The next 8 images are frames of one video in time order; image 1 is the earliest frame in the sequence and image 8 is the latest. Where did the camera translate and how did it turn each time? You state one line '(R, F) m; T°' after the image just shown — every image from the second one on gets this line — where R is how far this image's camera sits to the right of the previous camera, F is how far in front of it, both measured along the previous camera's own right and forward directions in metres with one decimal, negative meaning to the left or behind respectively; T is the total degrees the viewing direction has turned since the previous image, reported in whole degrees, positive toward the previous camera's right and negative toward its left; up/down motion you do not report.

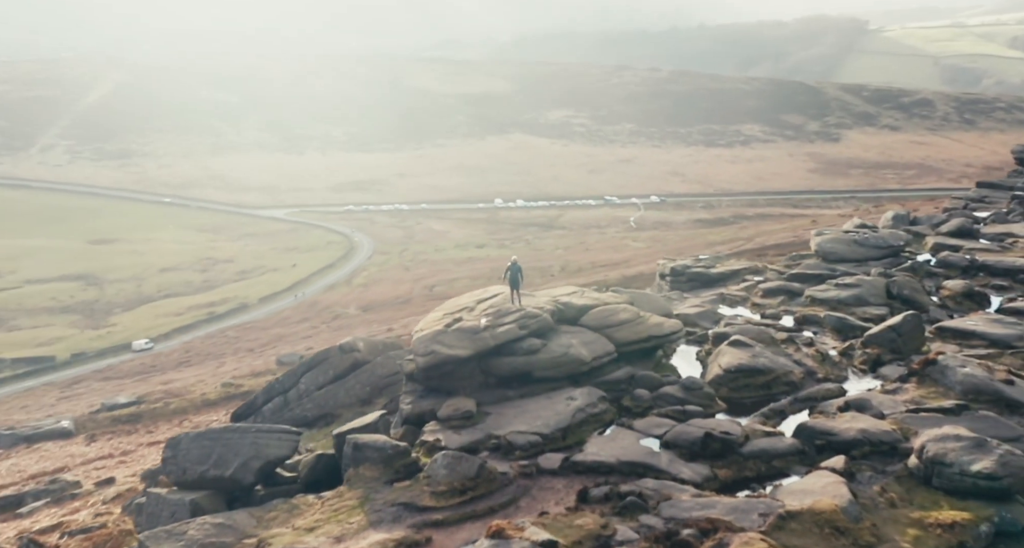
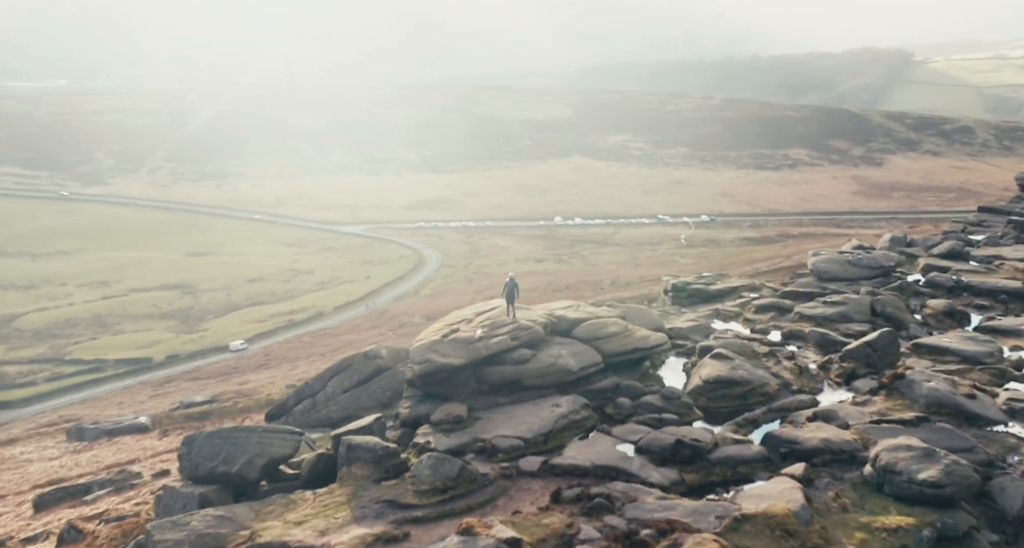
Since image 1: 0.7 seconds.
(+5.0, -3.3) m; -6°
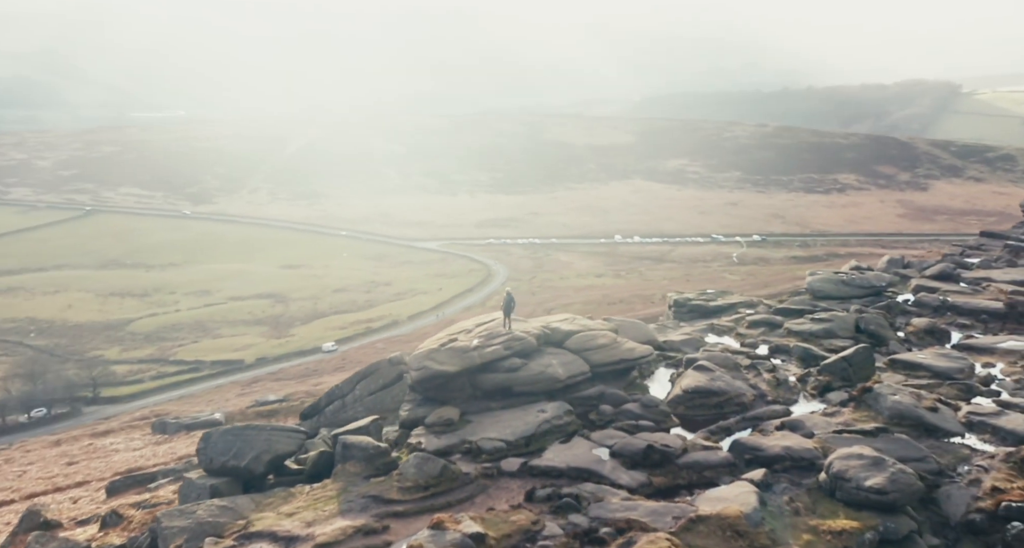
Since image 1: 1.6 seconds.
(+5.8, -3.4) m; -6°
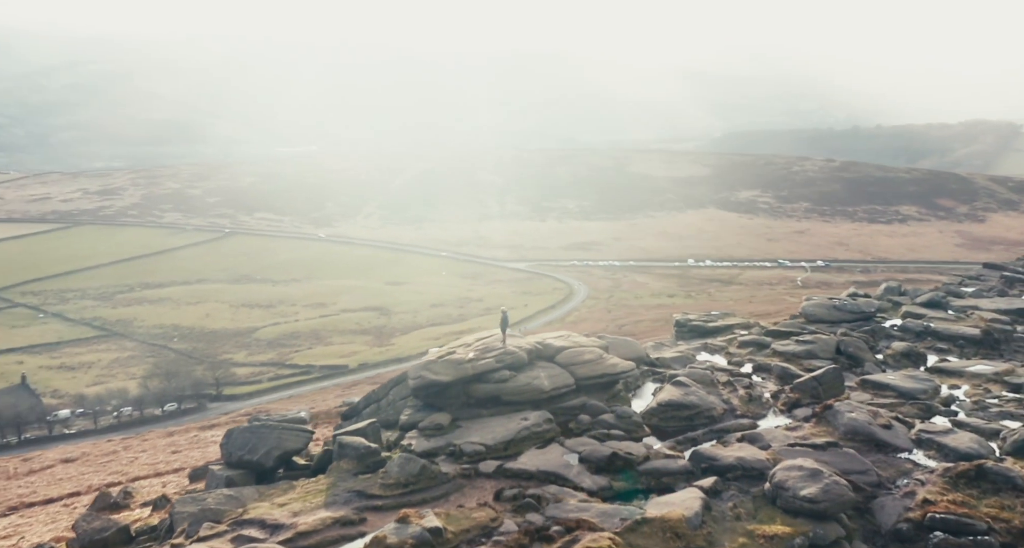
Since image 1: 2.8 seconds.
(+8.1, -3.8) m; -8°
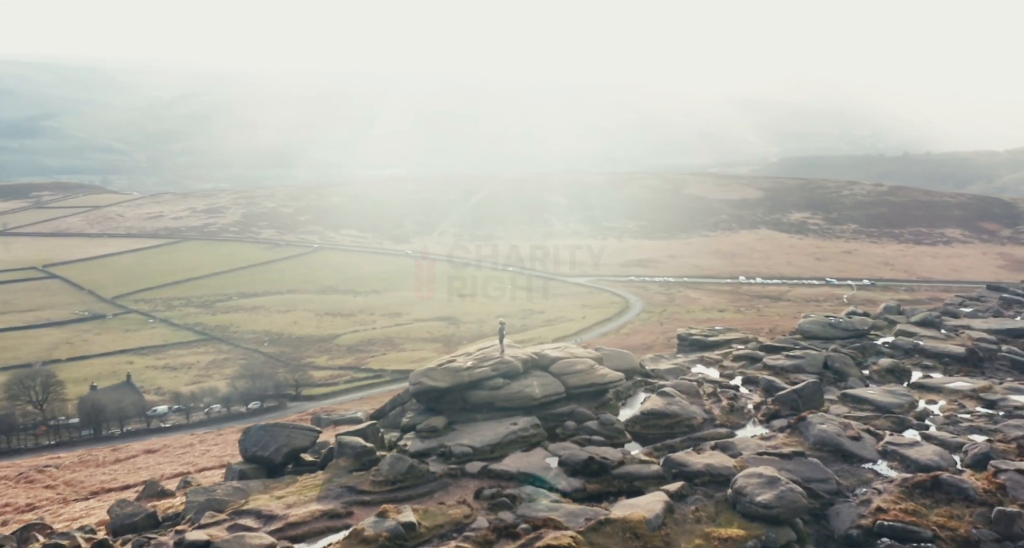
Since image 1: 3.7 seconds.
(+6.0, -2.8) m; -5°
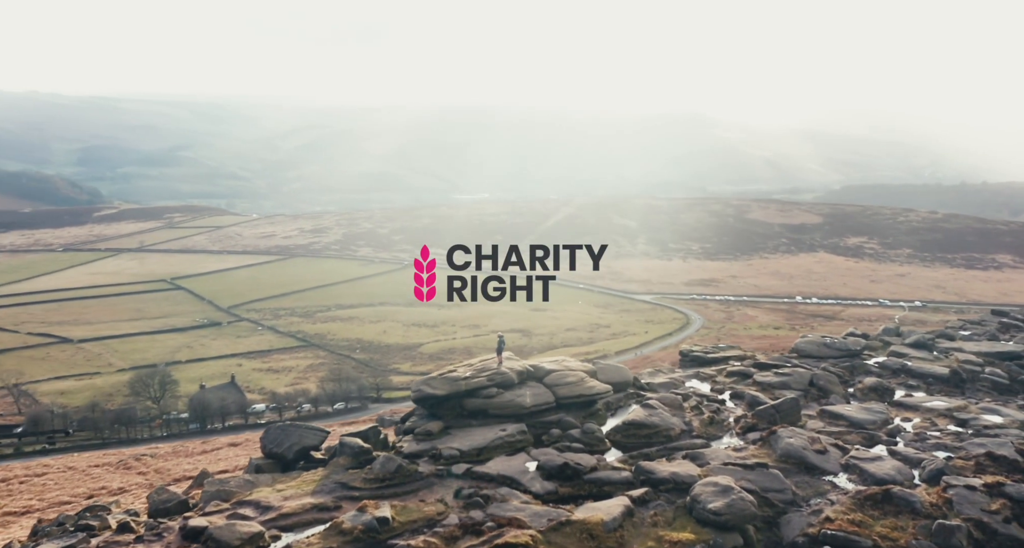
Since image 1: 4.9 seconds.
(+6.9, -2.9) m; -6°
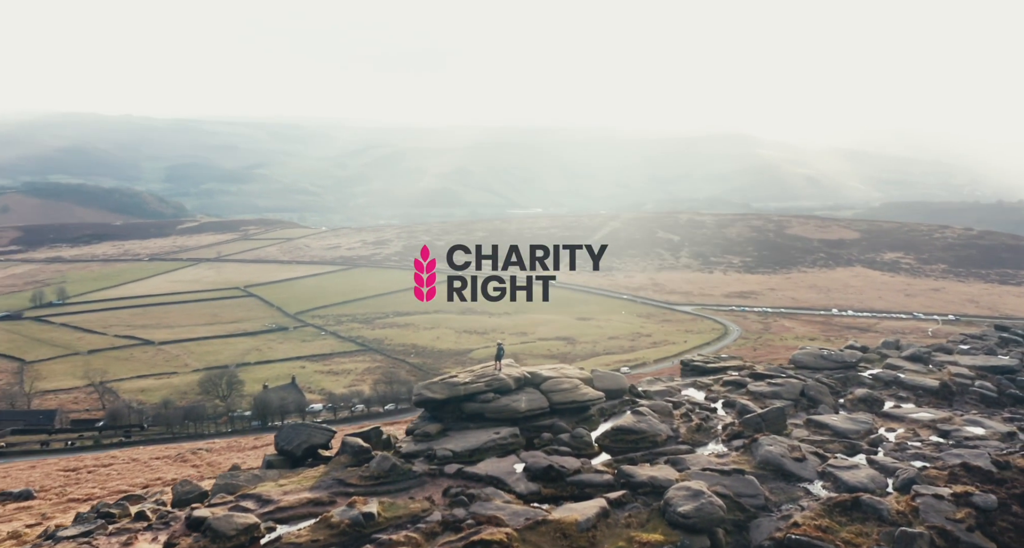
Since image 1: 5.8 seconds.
(+4.4, -1.7) m; -4°
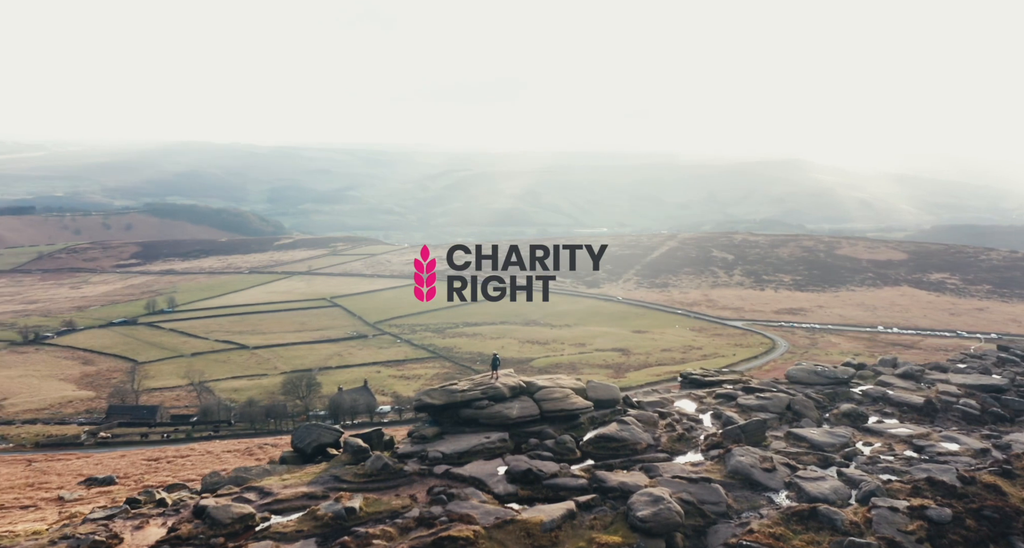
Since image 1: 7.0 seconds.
(+6.0, -1.8) m; -5°
